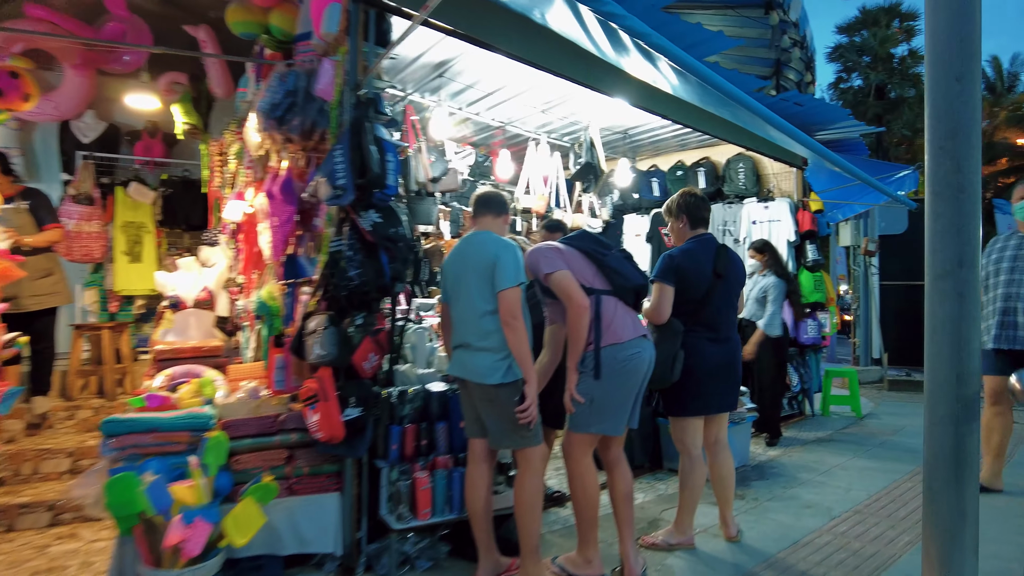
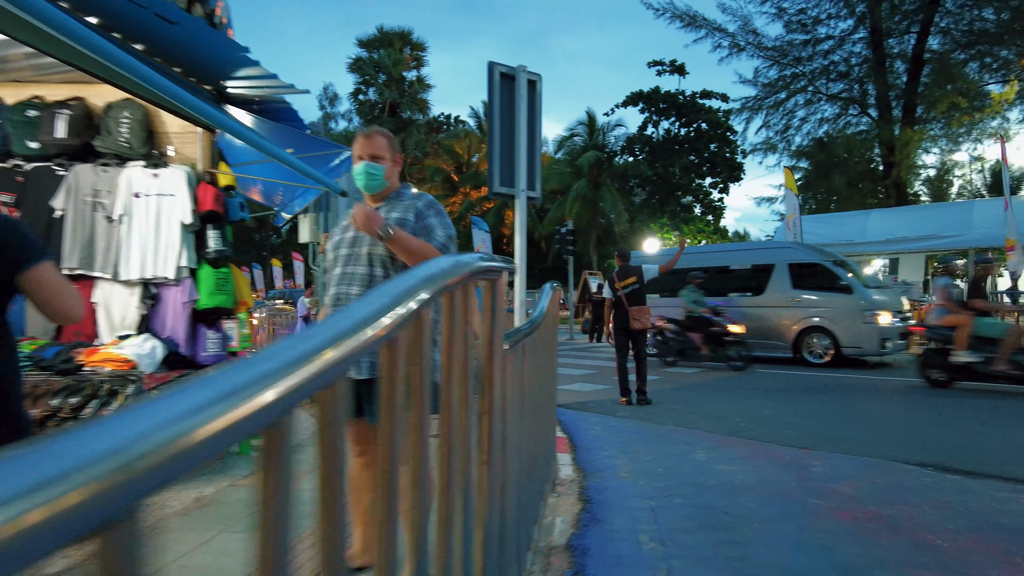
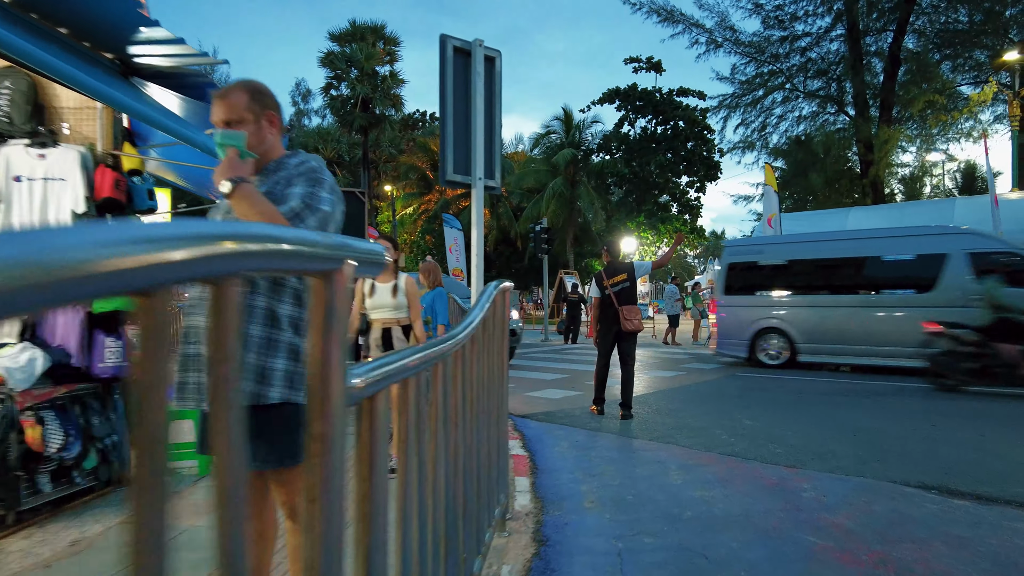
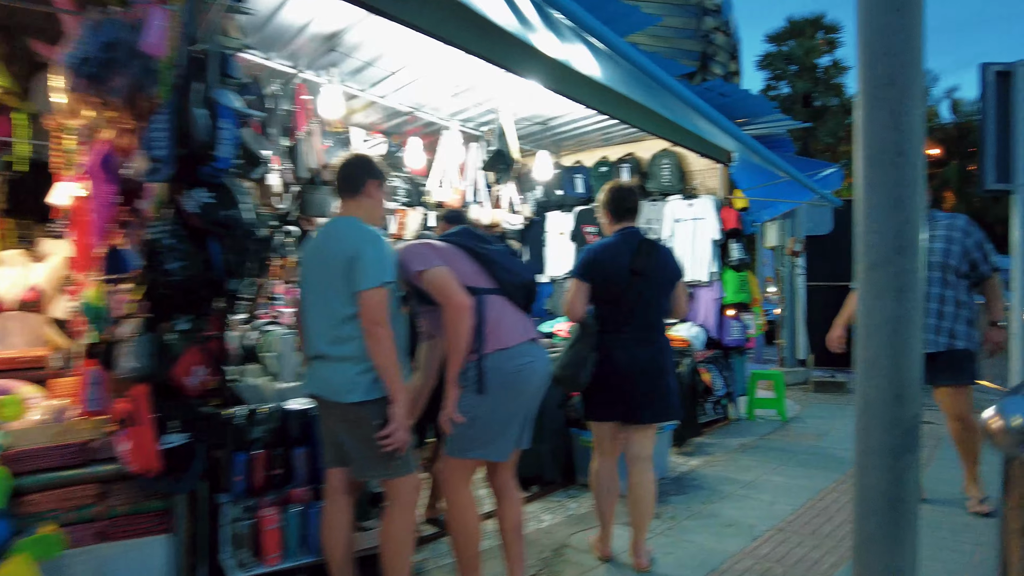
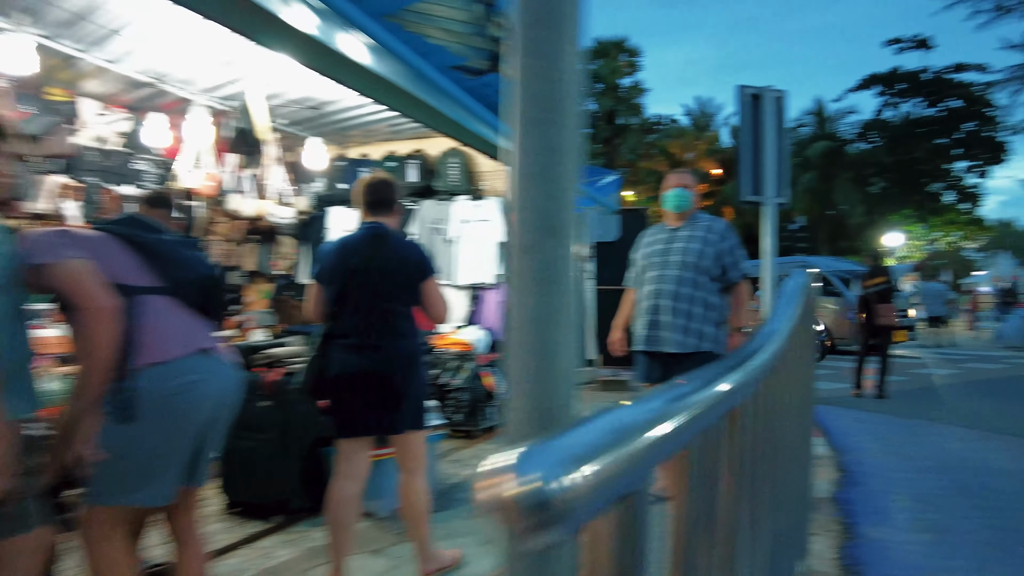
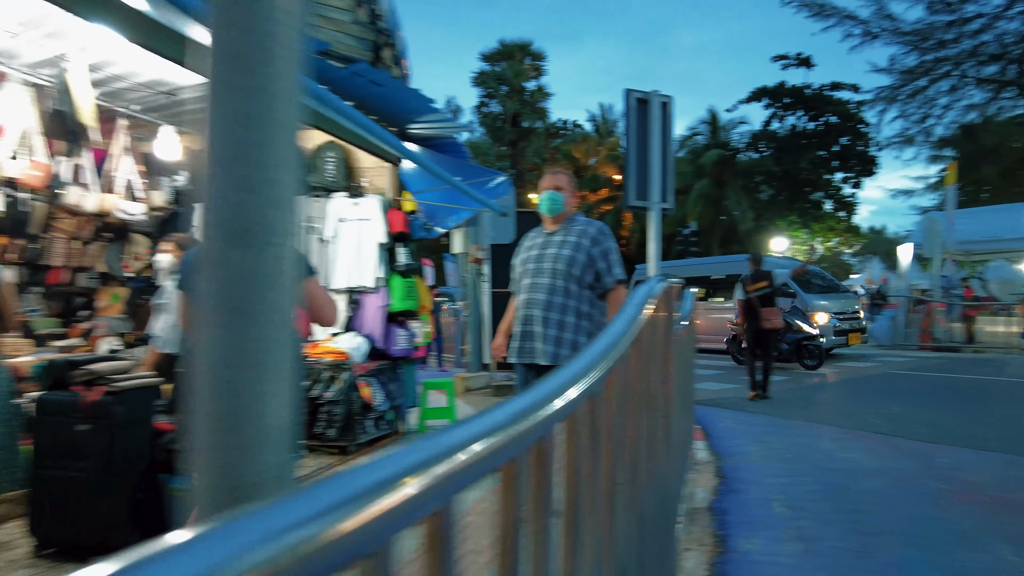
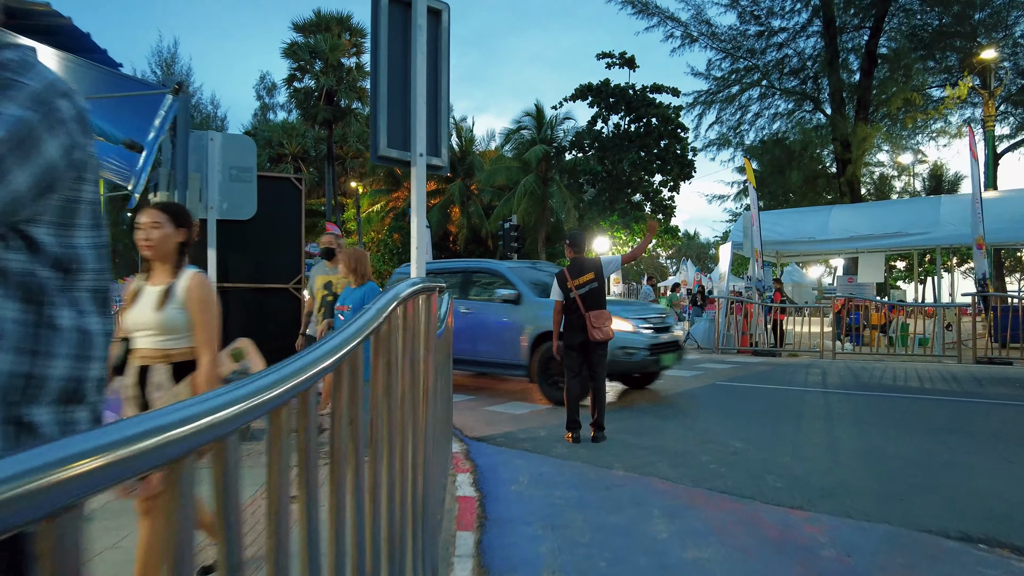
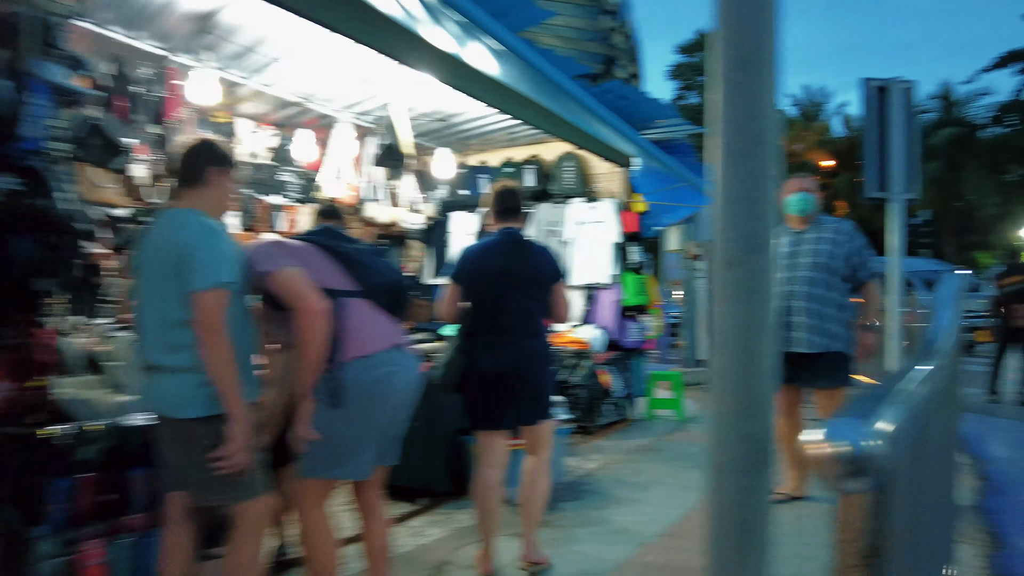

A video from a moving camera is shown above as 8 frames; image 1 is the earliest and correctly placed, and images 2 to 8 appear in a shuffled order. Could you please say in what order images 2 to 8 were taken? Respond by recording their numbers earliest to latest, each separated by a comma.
4, 8, 5, 6, 2, 3, 7
